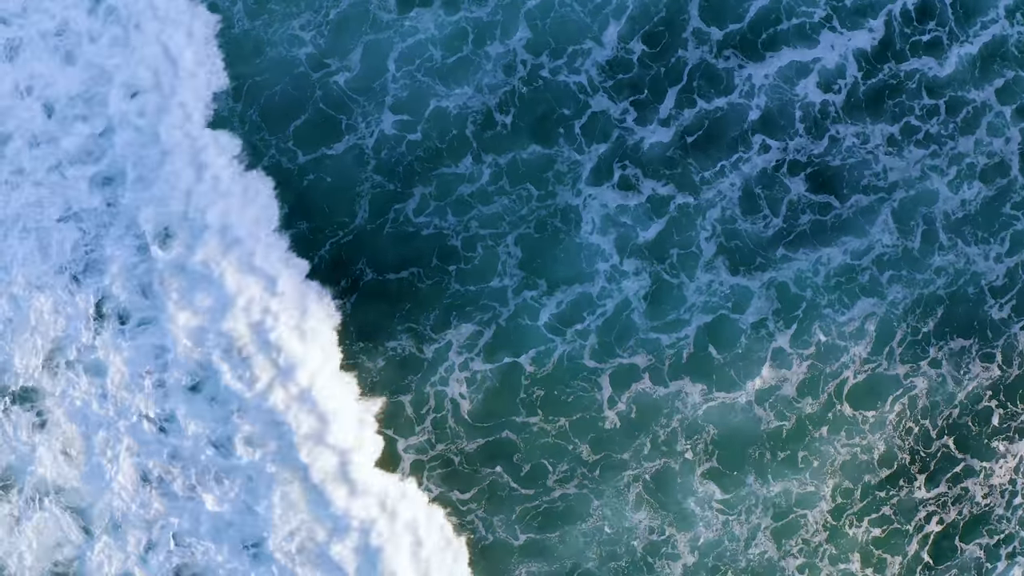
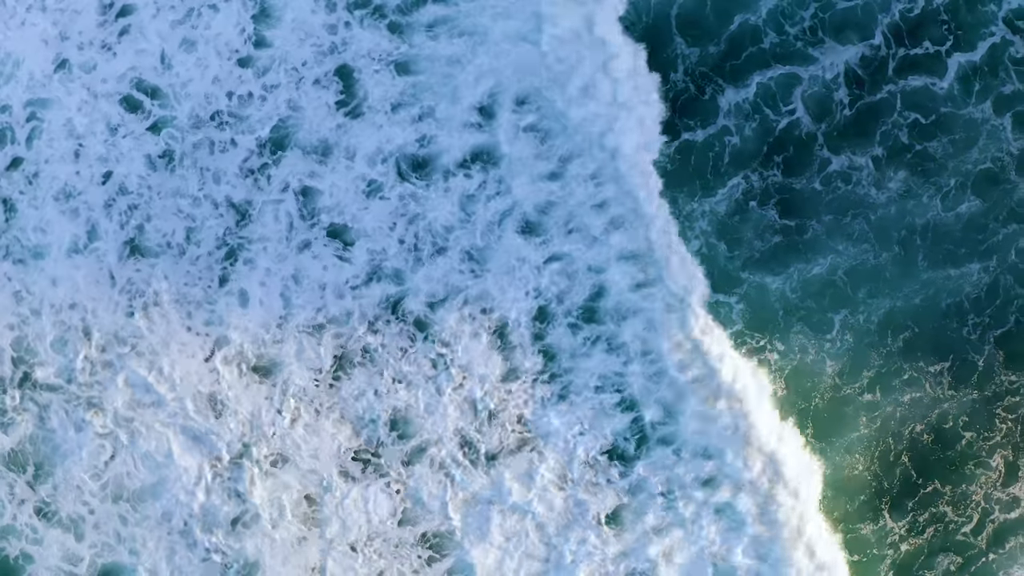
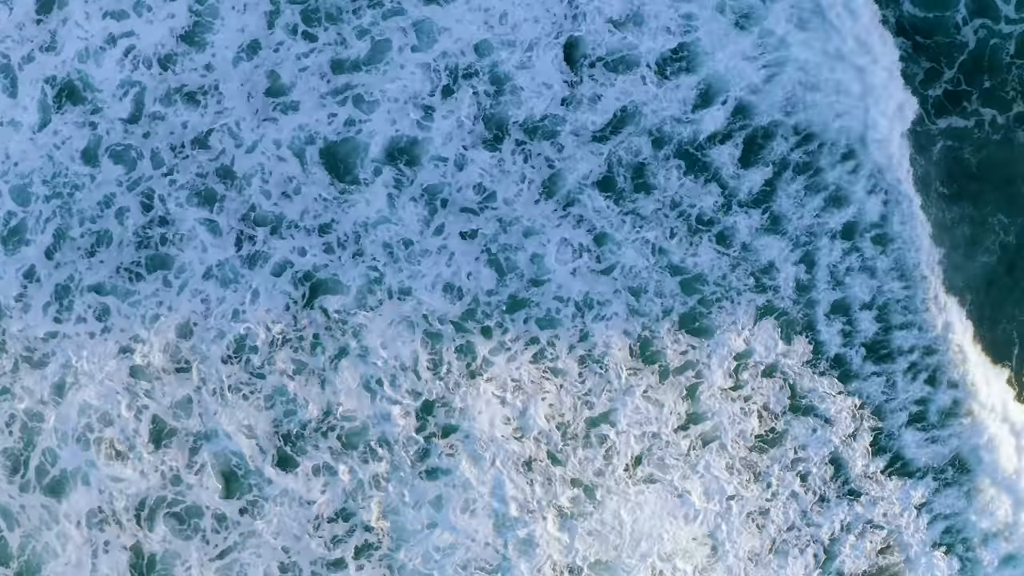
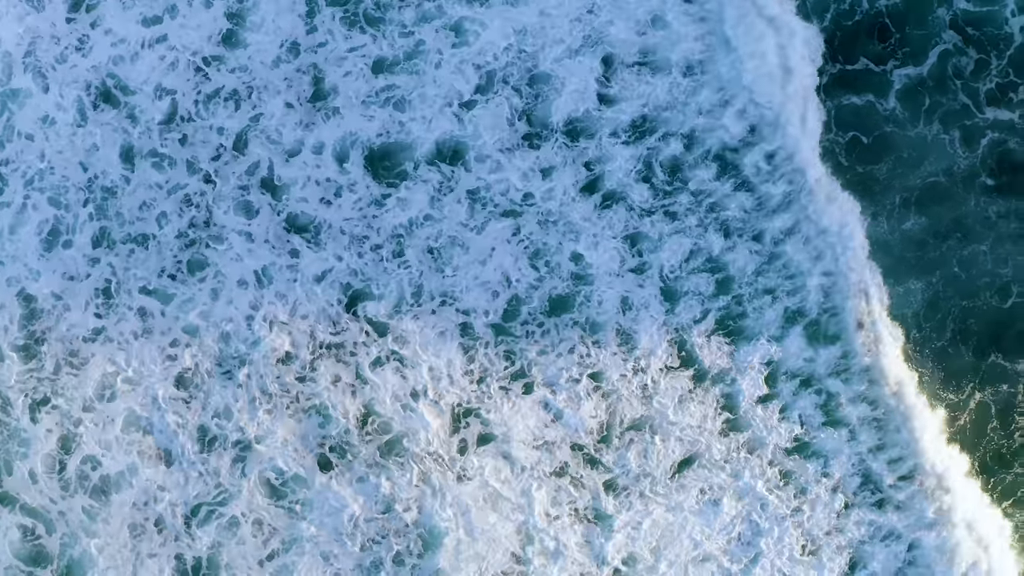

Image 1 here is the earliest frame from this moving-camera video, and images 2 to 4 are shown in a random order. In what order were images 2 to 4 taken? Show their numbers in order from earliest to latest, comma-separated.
2, 4, 3
